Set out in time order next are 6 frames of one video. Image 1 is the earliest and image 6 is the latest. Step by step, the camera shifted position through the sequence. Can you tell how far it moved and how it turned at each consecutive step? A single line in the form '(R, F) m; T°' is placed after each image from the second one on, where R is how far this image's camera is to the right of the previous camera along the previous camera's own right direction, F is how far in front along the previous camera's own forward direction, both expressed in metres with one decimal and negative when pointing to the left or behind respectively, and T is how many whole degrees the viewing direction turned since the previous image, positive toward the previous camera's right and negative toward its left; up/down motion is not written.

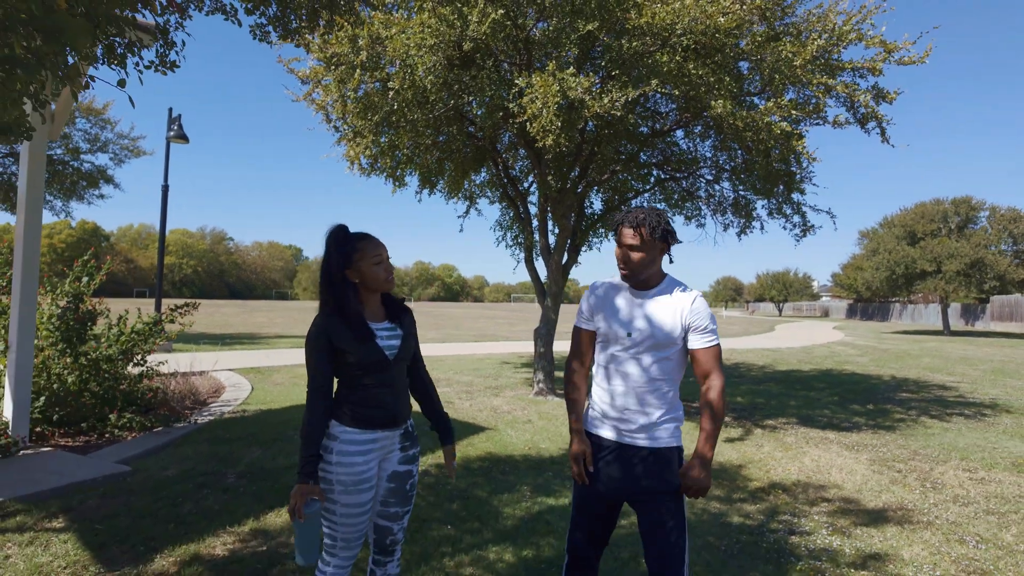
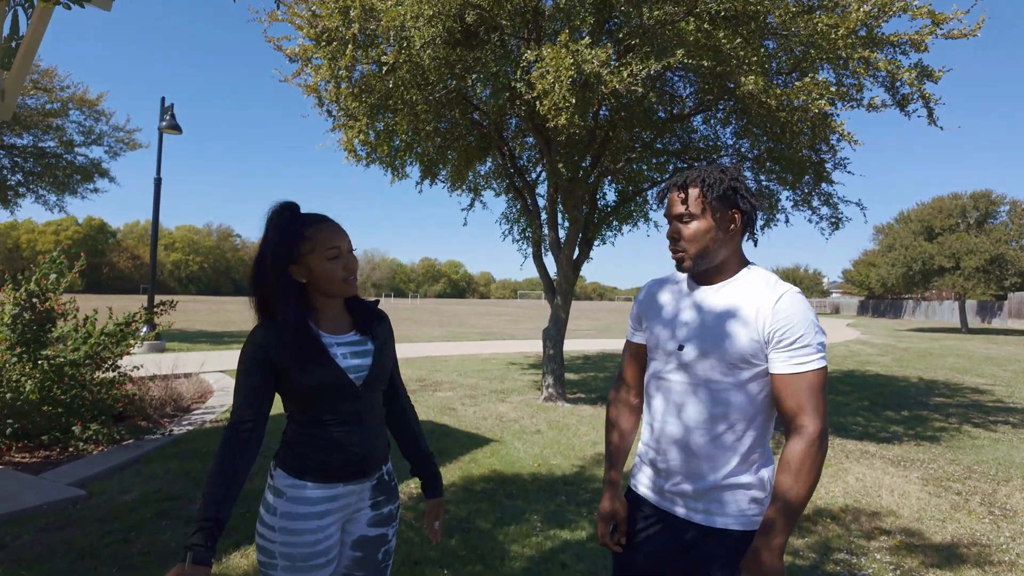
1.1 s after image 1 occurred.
(0.0, +0.7) m; -1°
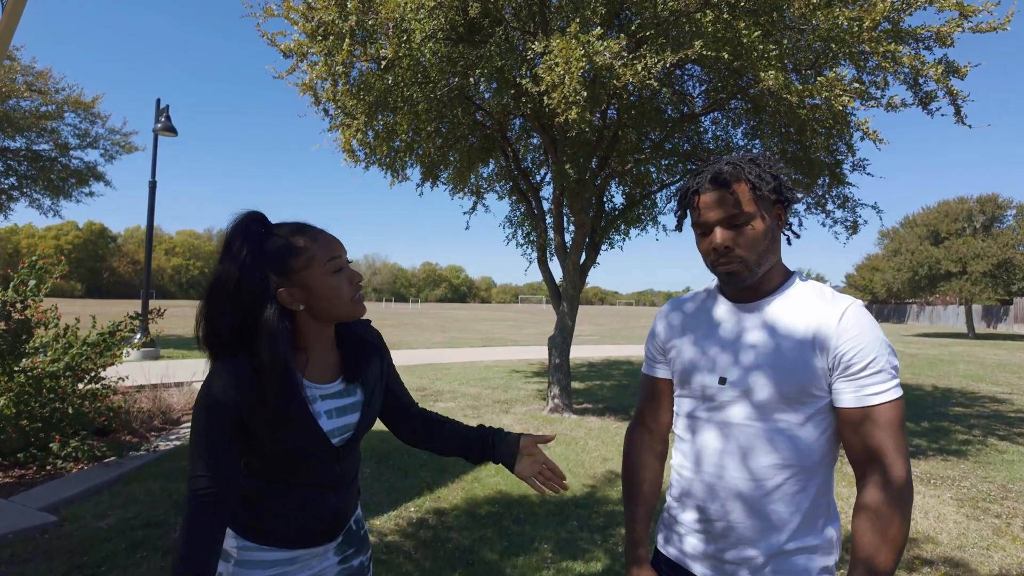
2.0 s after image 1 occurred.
(-0.1, +0.4) m; 0°
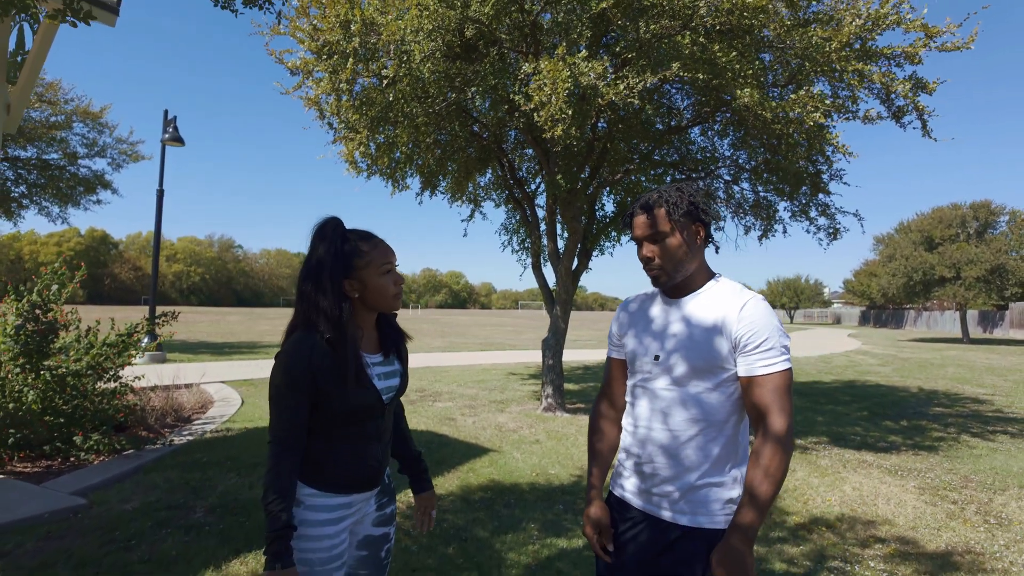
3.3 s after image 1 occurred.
(+0.1, -0.4) m; 0°
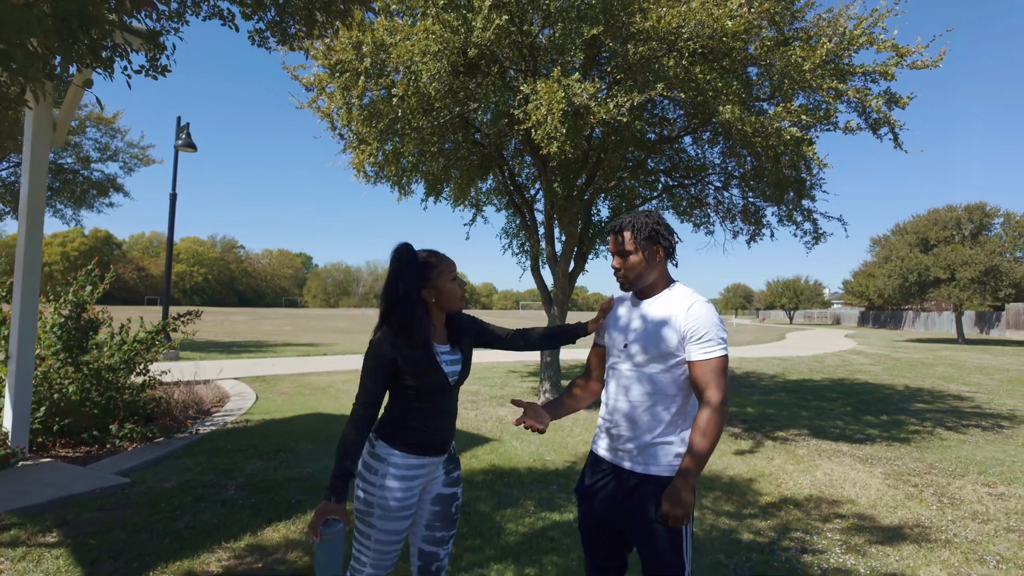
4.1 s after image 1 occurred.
(0.0, -0.6) m; 0°
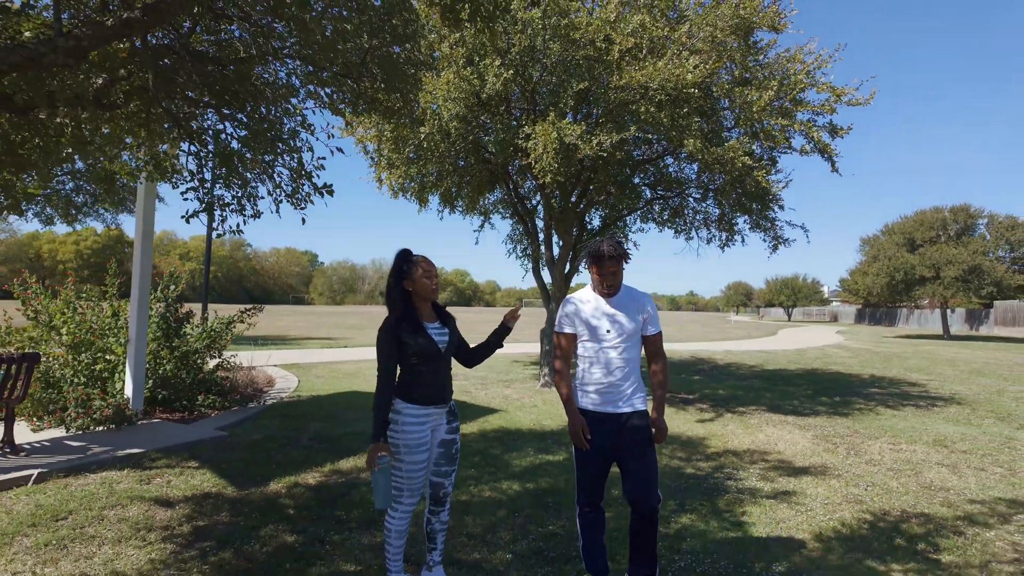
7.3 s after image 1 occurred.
(0.0, -1.7) m; 0°
